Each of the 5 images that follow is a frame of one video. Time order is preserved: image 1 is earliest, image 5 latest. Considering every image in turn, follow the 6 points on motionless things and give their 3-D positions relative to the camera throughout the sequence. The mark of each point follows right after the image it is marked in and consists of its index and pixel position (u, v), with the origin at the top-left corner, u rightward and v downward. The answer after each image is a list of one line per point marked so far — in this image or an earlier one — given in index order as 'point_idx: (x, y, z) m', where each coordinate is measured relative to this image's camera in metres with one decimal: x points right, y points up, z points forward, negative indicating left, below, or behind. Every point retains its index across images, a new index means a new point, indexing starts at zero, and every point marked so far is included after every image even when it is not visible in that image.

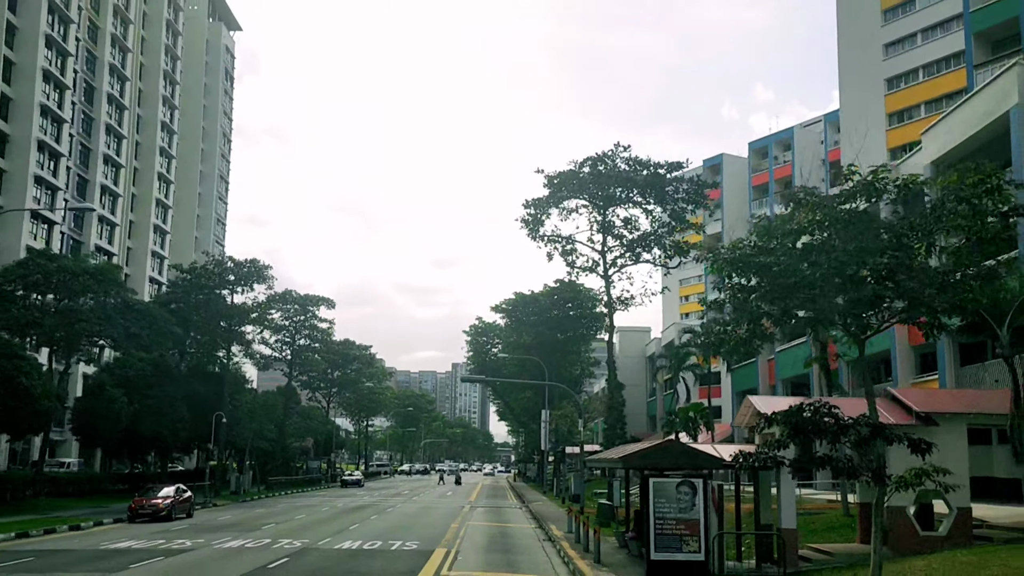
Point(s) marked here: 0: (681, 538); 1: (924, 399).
0: (+3.1, -4.6, +16.1) m
1: (+8.4, -2.3, +17.8) m
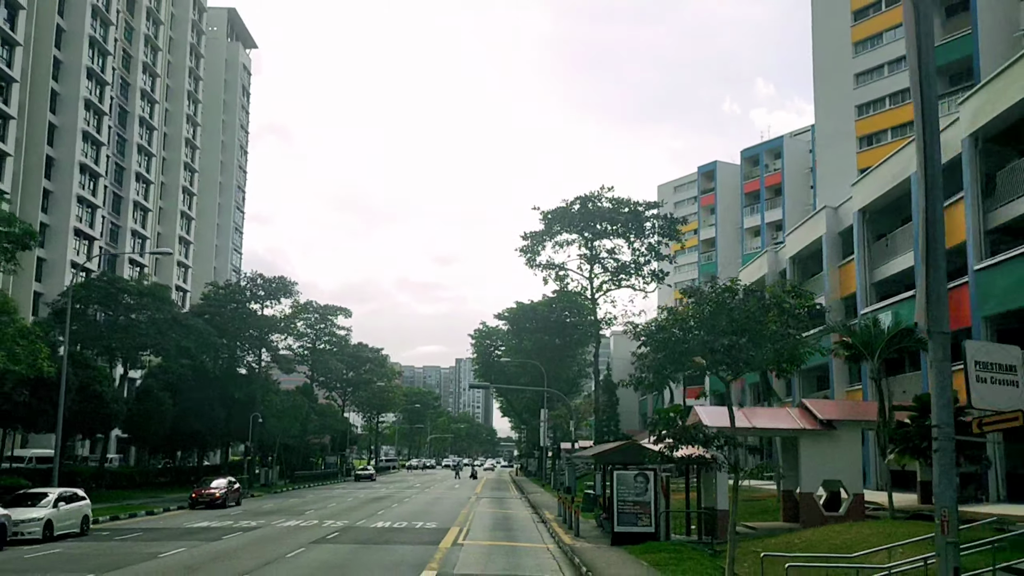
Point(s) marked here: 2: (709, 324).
0: (+3.0, -5.6, +21.4) m
1: (+8.4, -3.2, +23.0) m
2: (+3.1, -0.6, +14.1) m
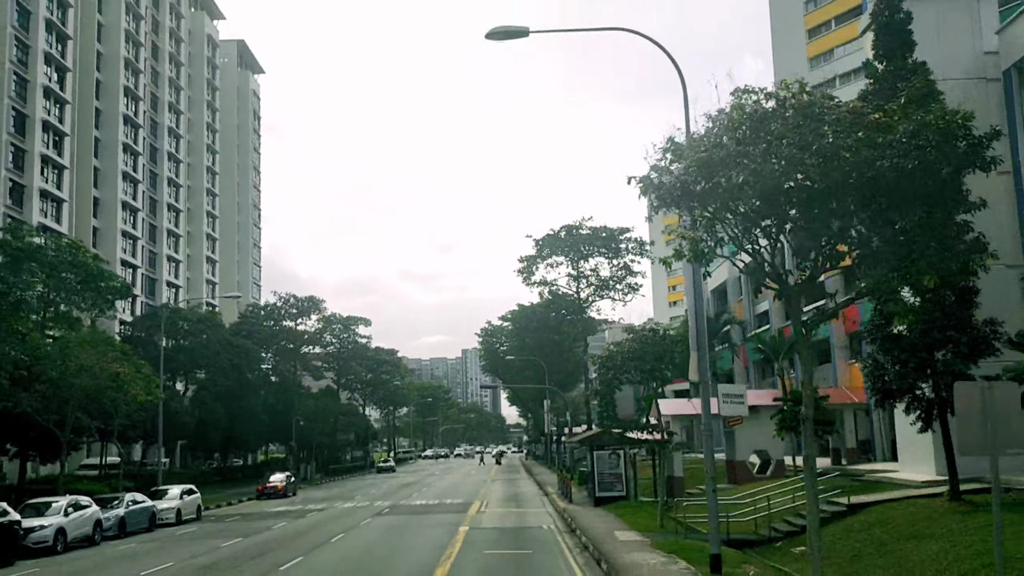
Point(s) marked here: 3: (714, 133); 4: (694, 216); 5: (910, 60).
0: (+3.3, -6.5, +28.8) m
1: (+8.5, -3.8, +30.3) m
2: (+3.1, -1.6, +21.4) m
3: (+2.4, +1.8, +10.9) m
4: (+2.2, +0.9, +11.3) m
5: (+8.5, +4.9, +18.8) m
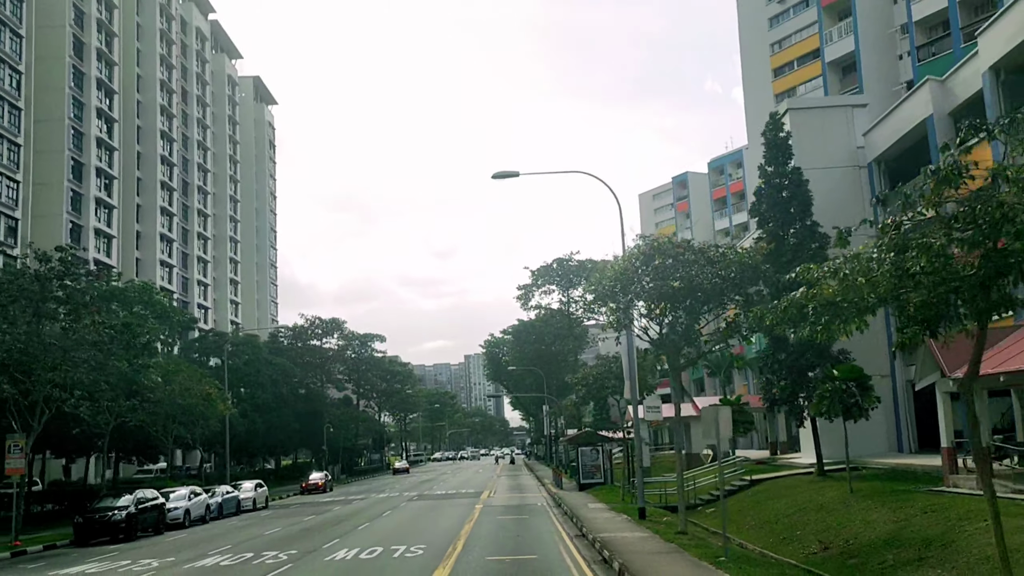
0: (+3.4, -7.8, +36.5) m
1: (+8.6, -5.0, +38.1) m
2: (+3.1, -2.9, +29.2) m
3: (+2.3, +0.6, +18.7) m
4: (+2.2, -0.4, +19.1) m
5: (+8.4, +3.7, +26.6) m
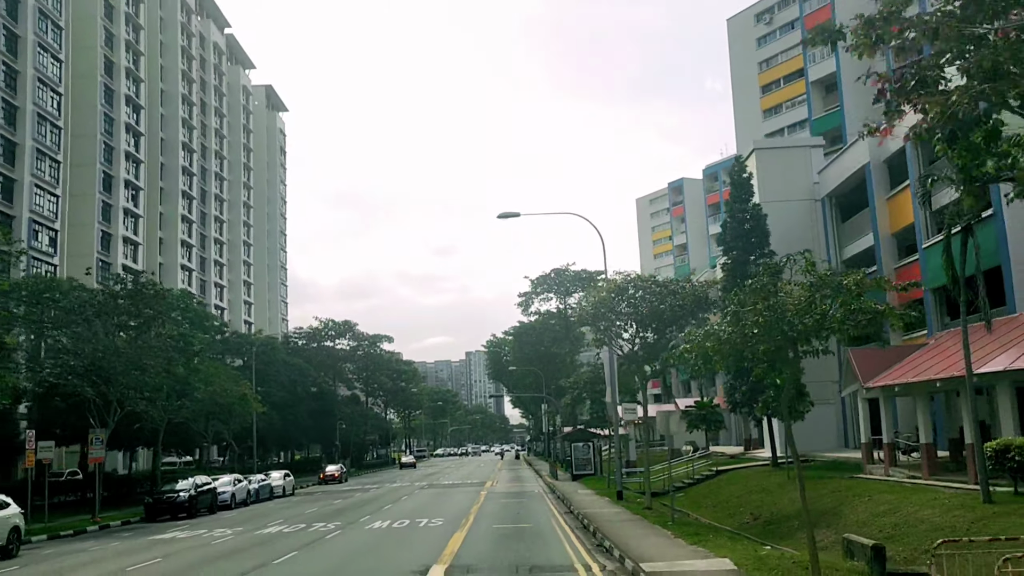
0: (+3.4, -8.4, +41.1) m
1: (+8.6, -5.6, +42.7) m
2: (+3.2, -3.5, +33.7) m
3: (+2.4, -0.1, +23.3) m
4: (+2.2, -1.0, +23.6) m
5: (+8.5, +3.1, +31.1) m
